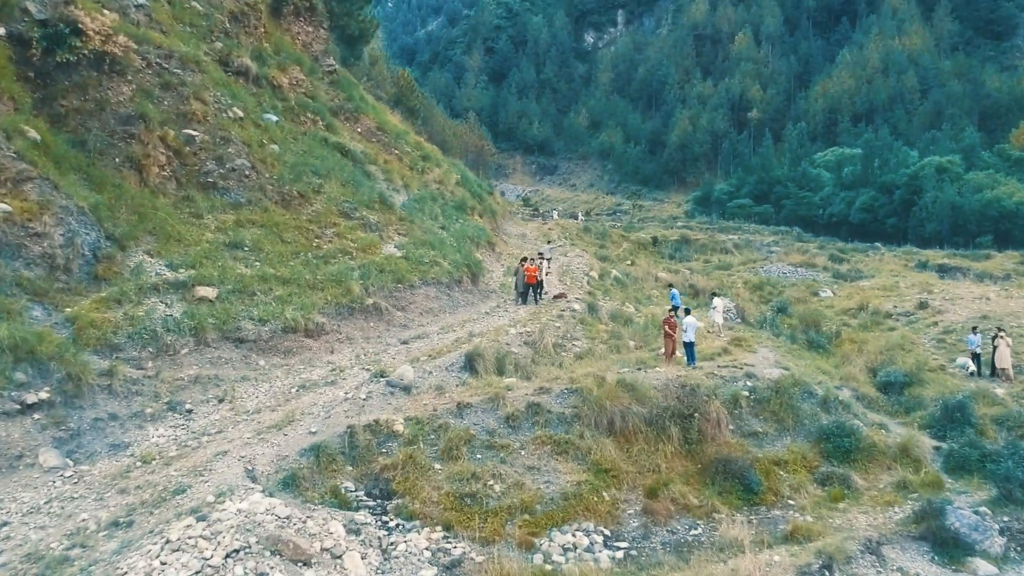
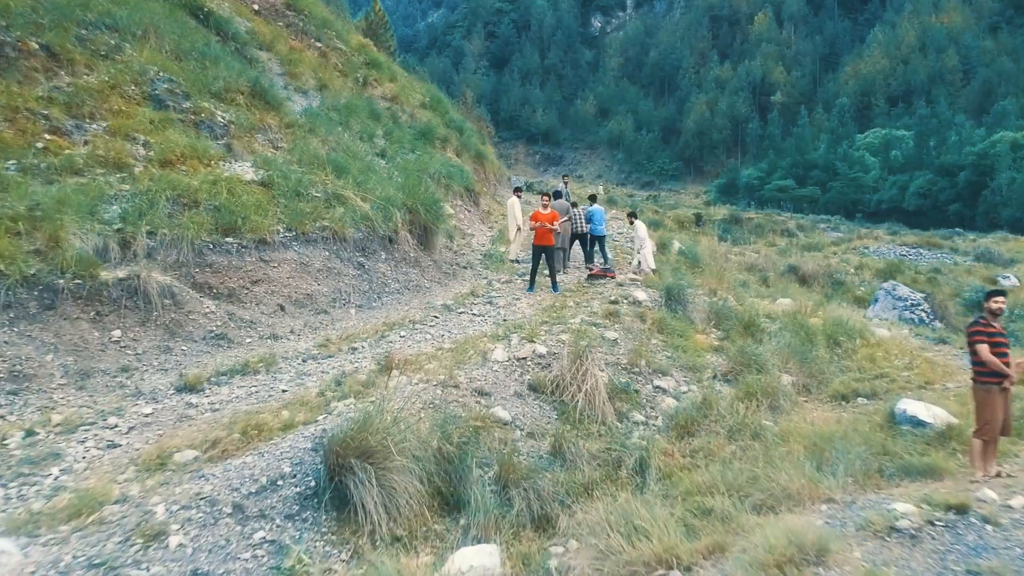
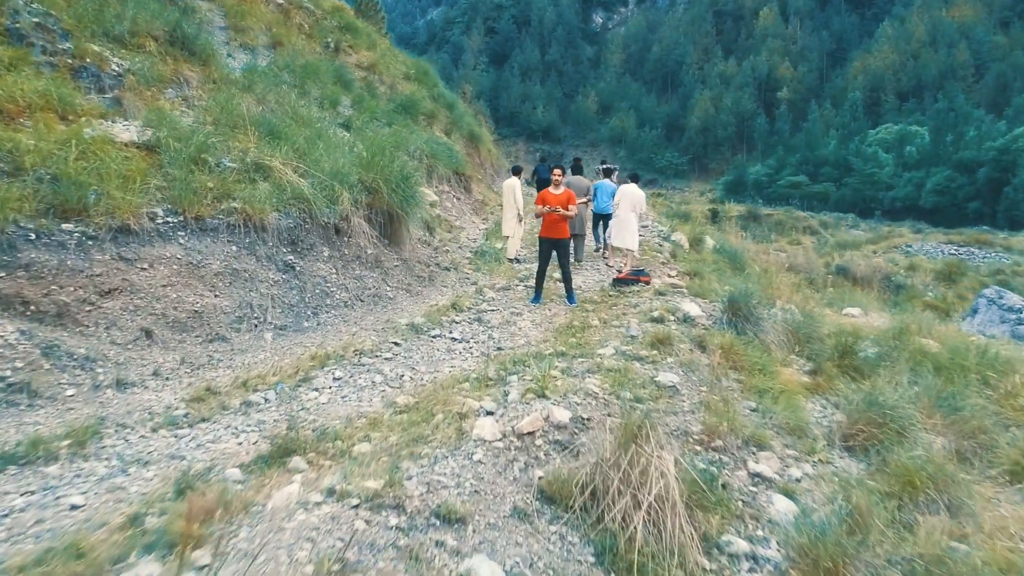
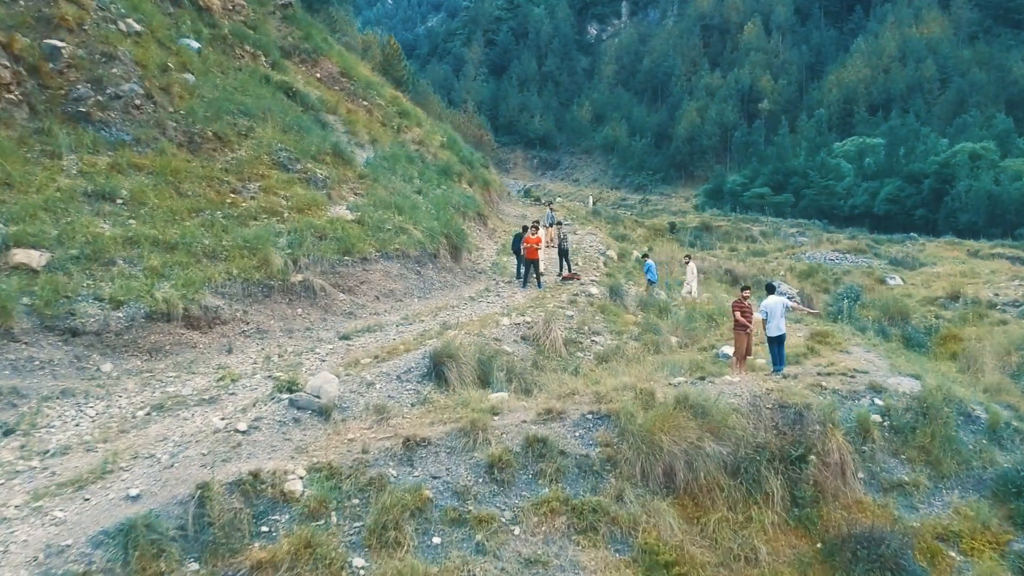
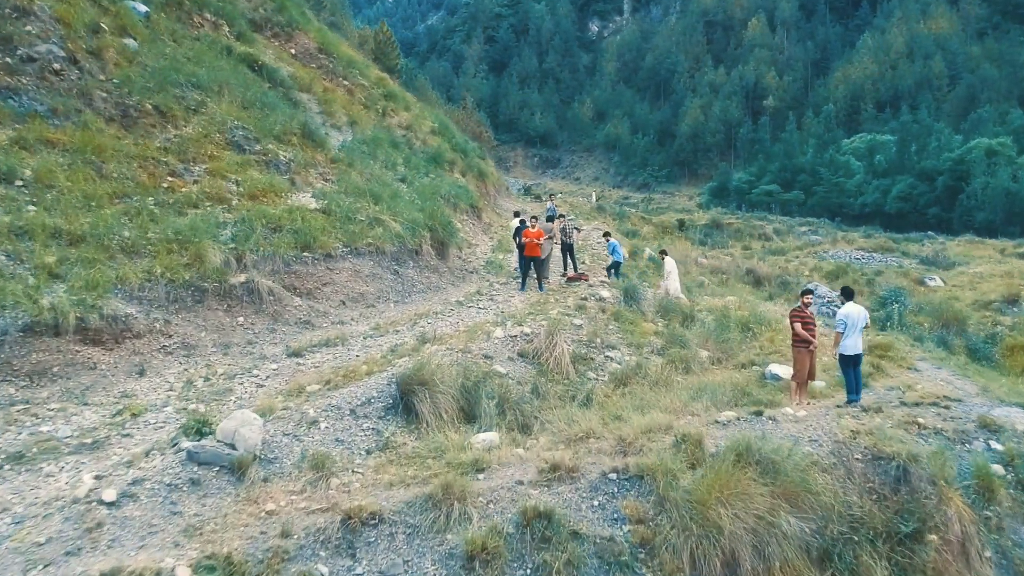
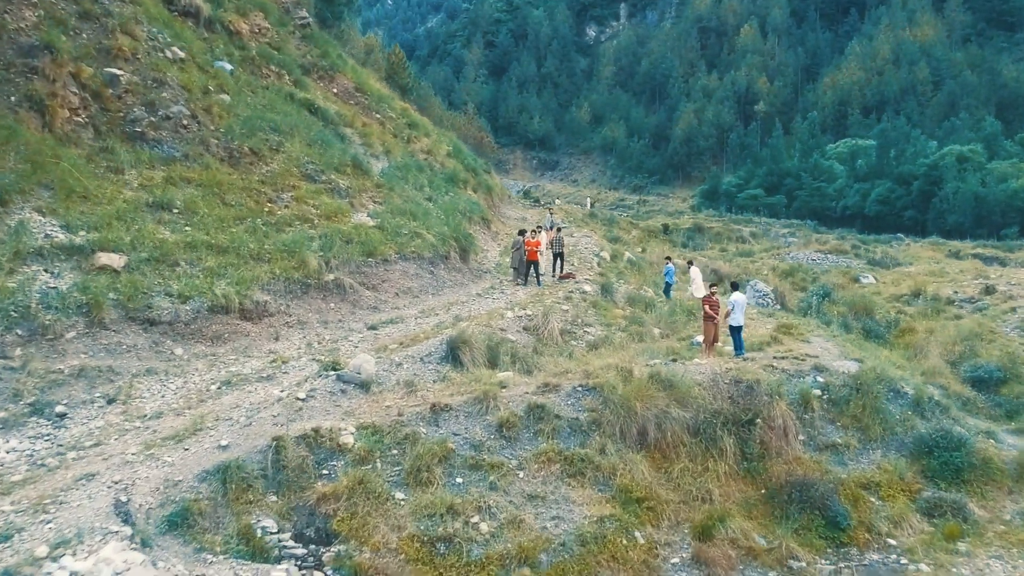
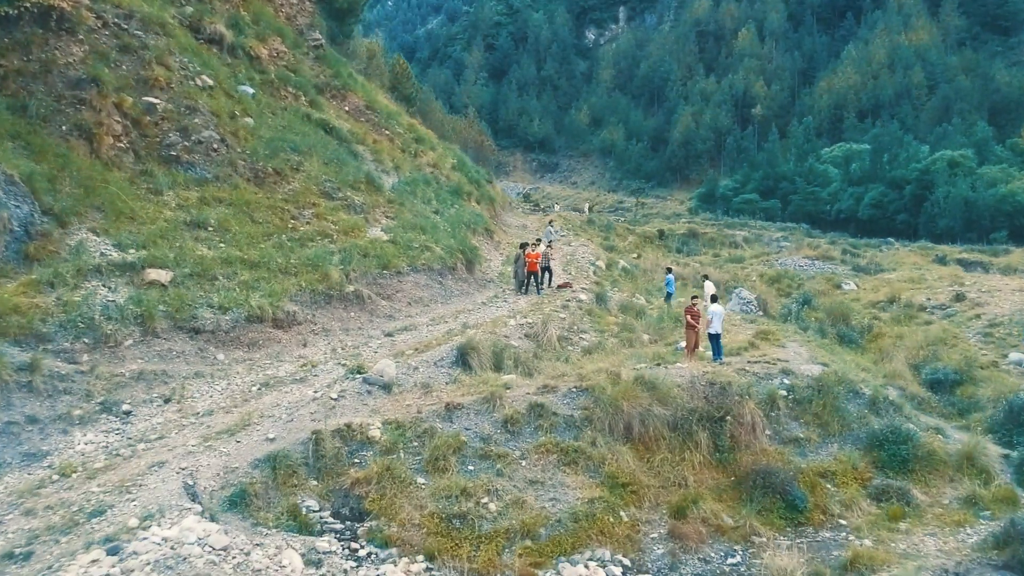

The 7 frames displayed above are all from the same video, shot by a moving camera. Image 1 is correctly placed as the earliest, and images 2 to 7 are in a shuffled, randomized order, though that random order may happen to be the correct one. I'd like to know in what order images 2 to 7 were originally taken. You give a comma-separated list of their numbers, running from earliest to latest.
7, 6, 4, 5, 2, 3
